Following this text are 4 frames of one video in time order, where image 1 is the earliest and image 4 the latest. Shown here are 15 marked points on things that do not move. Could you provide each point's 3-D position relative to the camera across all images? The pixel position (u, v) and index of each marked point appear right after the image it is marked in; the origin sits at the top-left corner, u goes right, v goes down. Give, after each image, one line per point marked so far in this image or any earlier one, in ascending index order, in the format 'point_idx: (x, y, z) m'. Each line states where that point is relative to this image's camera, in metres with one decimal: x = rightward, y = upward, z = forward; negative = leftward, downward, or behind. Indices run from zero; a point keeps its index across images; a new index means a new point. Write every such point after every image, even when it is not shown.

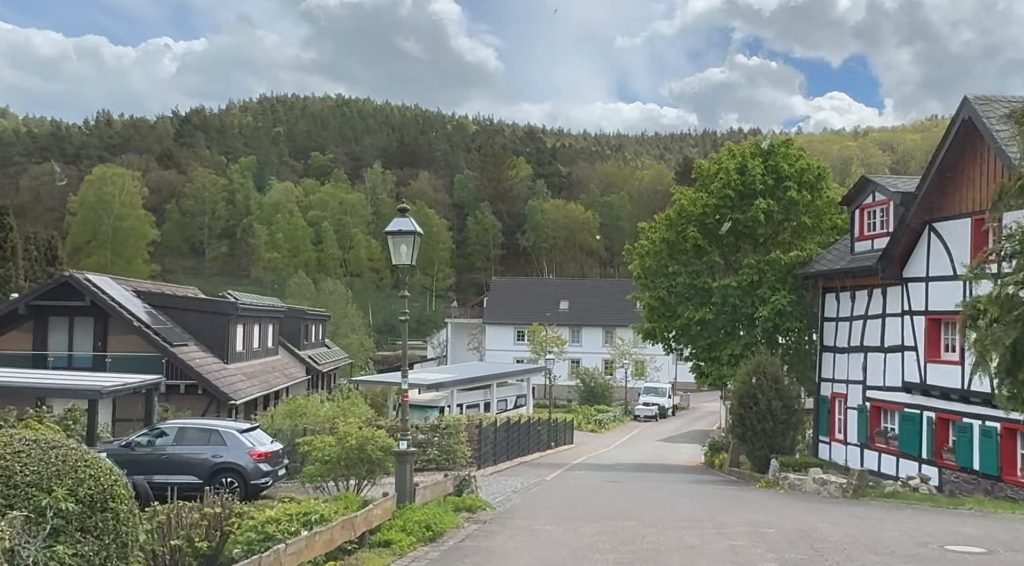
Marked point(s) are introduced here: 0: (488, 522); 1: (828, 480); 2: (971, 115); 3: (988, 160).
0: (-0.3, -3.2, +12.7) m
1: (+6.0, -3.8, +18.3) m
2: (+9.4, +3.4, +19.5) m
3: (+9.8, +2.5, +19.6) m
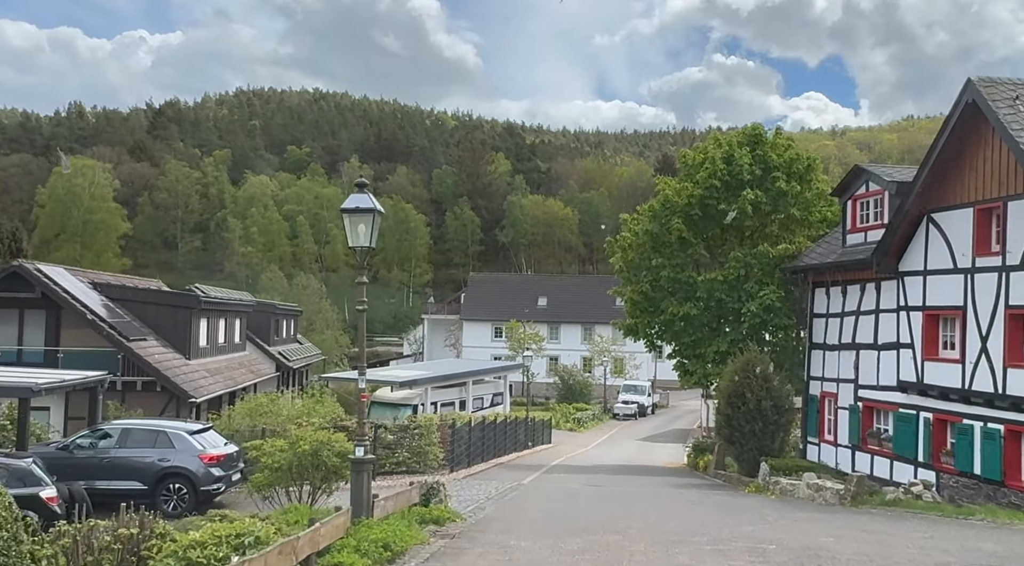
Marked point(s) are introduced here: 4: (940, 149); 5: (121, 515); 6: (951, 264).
0: (-0.7, -3.0, +11.4) m
1: (+5.6, -3.6, +17.1) m
2: (+8.9, +3.6, +18.4) m
3: (+9.3, +2.6, +18.5) m
4: (+8.7, +2.7, +19.4) m
5: (-3.4, -2.0, +8.2) m
6: (+9.1, +0.4, +19.8) m
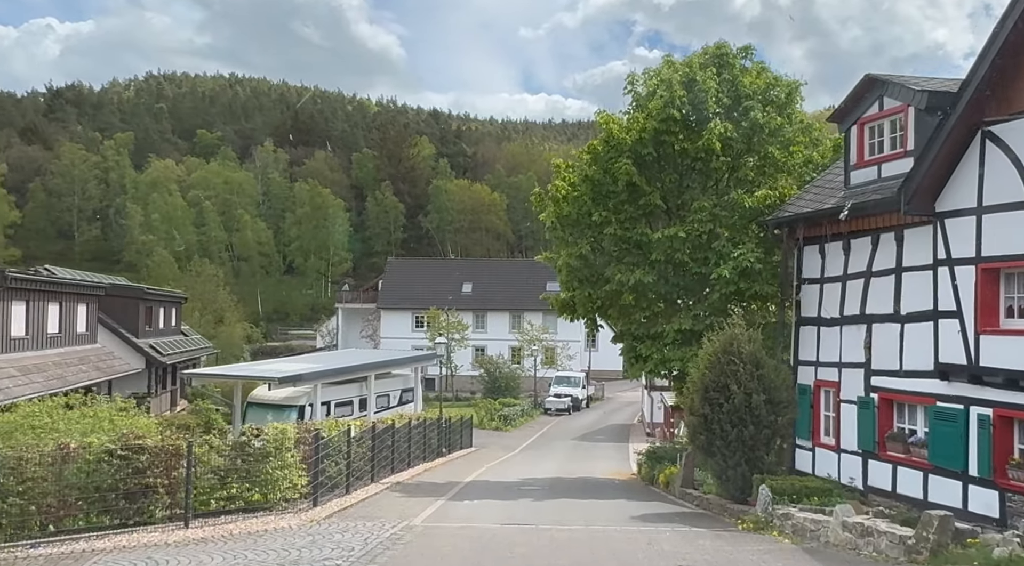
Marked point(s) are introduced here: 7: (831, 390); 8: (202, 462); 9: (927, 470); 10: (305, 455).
0: (-1.7, -2.3, +4.8) m
1: (+4.1, -2.8, +11.0) m
2: (+7.3, +4.4, +12.4) m
3: (+7.7, +3.5, +12.5) m
4: (+7.0, +3.6, +13.5) m
5: (-4.1, -1.3, +1.4) m
6: (+7.4, +1.3, +13.8) m
7: (+6.3, -2.1, +18.7) m
8: (-4.5, -2.6, +14.0) m
9: (+6.8, -3.1, +15.7) m
10: (-3.4, -2.8, +15.8) m
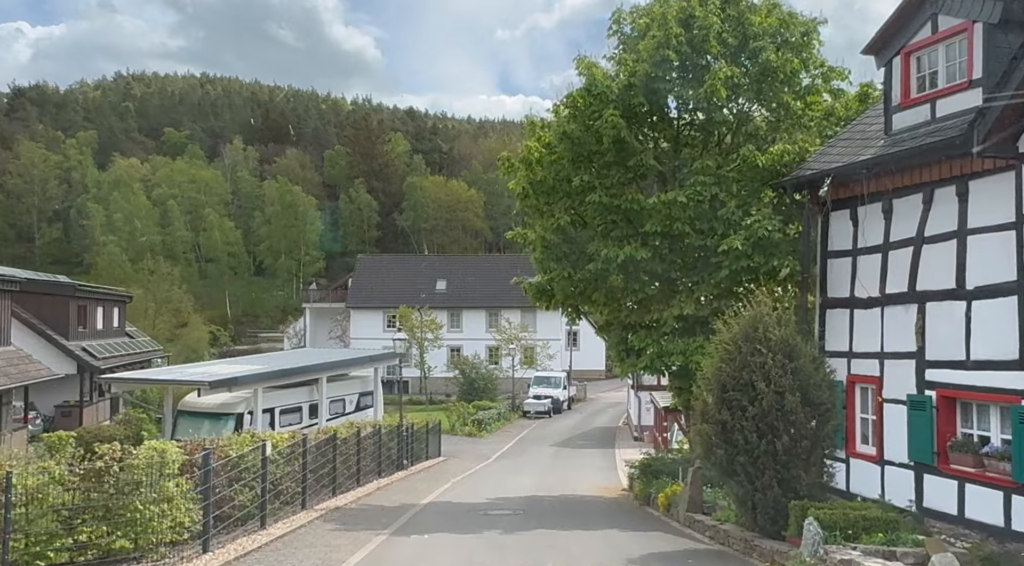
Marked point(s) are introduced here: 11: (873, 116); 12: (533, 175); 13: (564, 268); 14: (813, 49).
0: (-2.0, -1.9, +1.0) m
1: (+3.7, -2.4, +7.3) m
2: (+6.7, +4.9, +8.8) m
3: (+7.2, +4.0, +8.9) m
4: (+6.5, +4.1, +9.9) m
5: (-4.4, -1.0, -2.4) m
6: (+6.9, +1.7, +10.2) m
7: (+5.7, -1.6, +15.1) m
8: (-5.0, -2.3, +10.1) m
9: (+6.3, -2.6, +12.1) m
10: (-3.9, -2.5, +11.9) m
11: (+6.3, +2.9, +16.6) m
12: (+0.4, +2.1, +18.9) m
13: (+1.0, +0.3, +18.5) m
14: (+5.8, +4.6, +18.3) m
